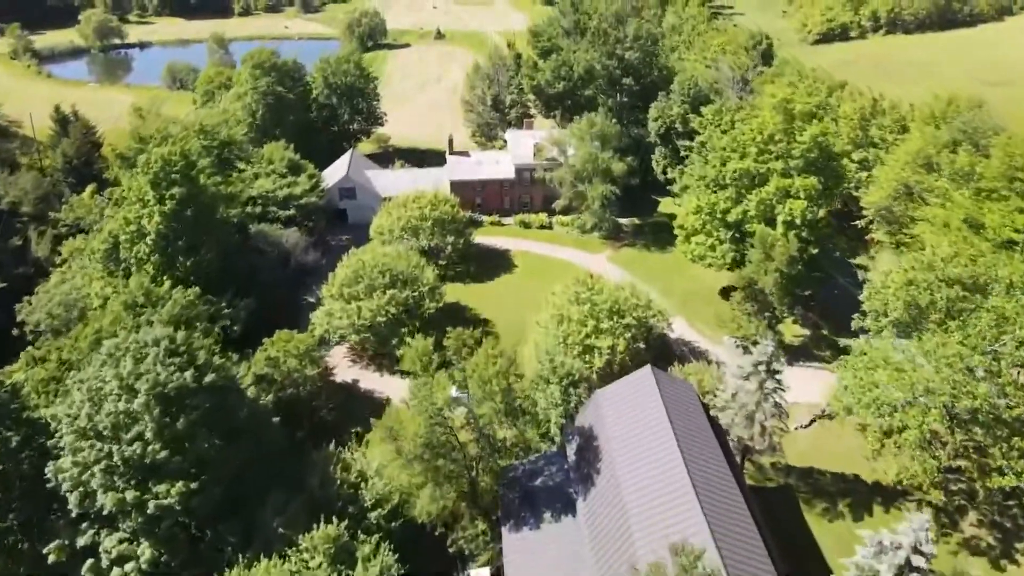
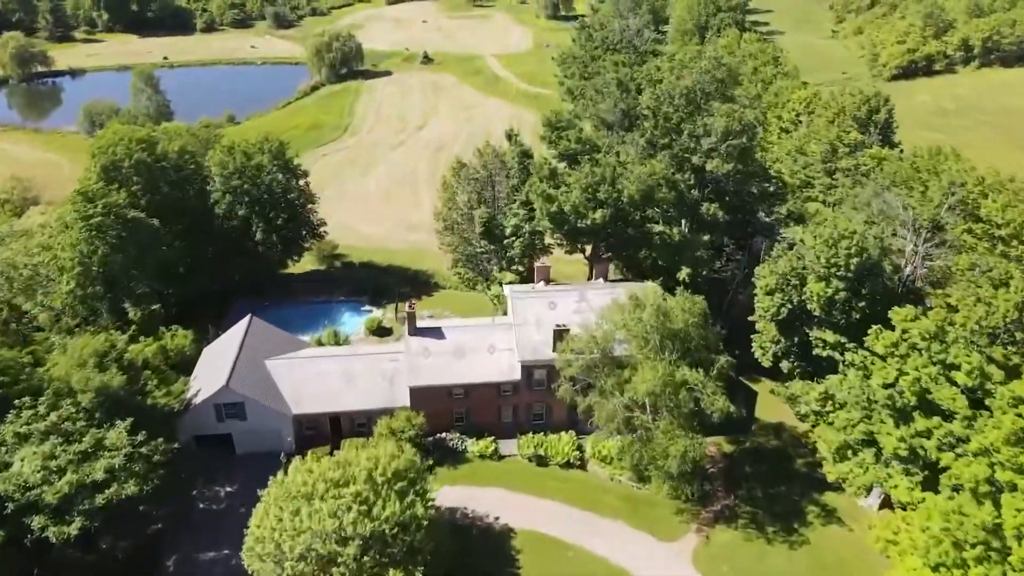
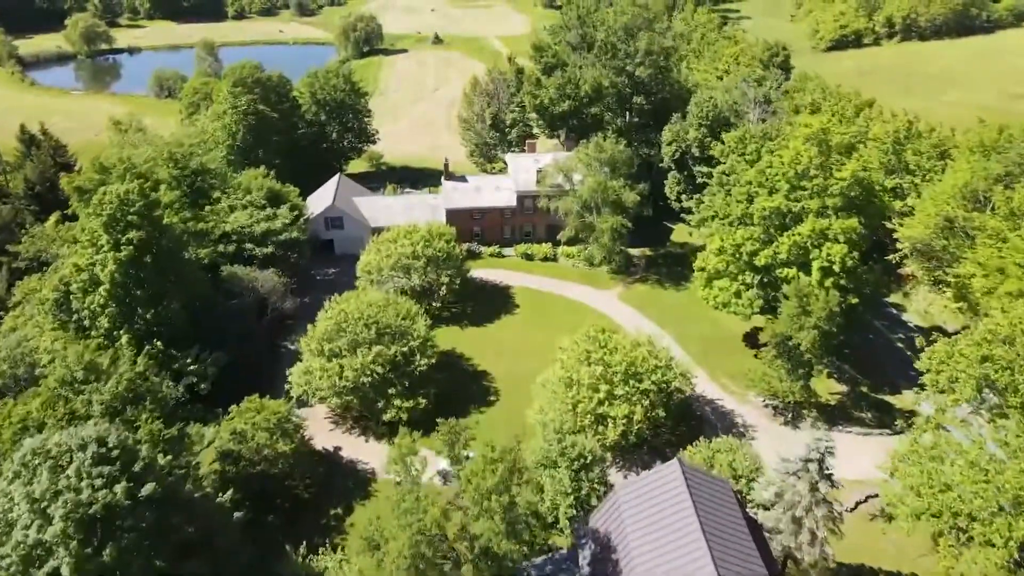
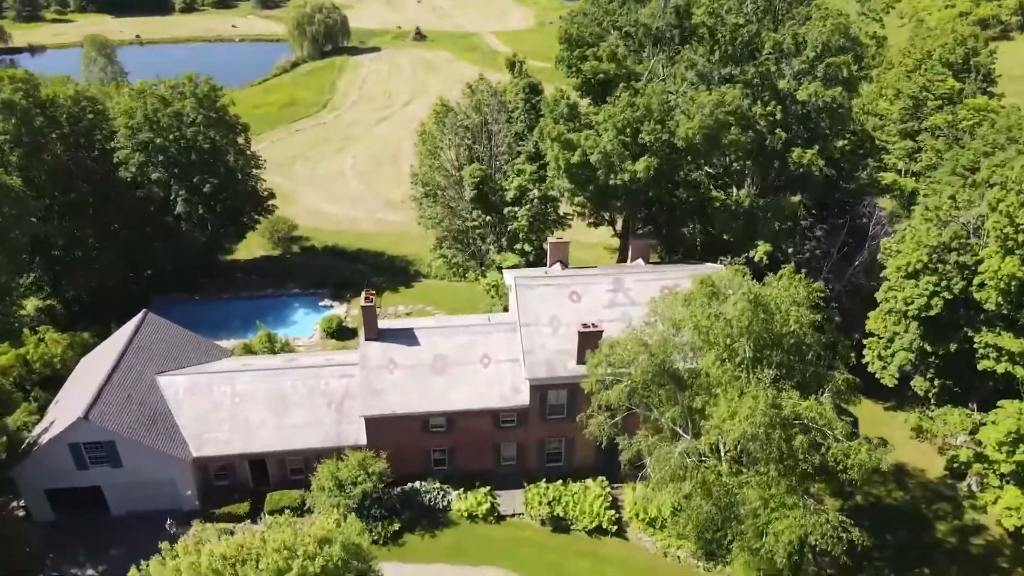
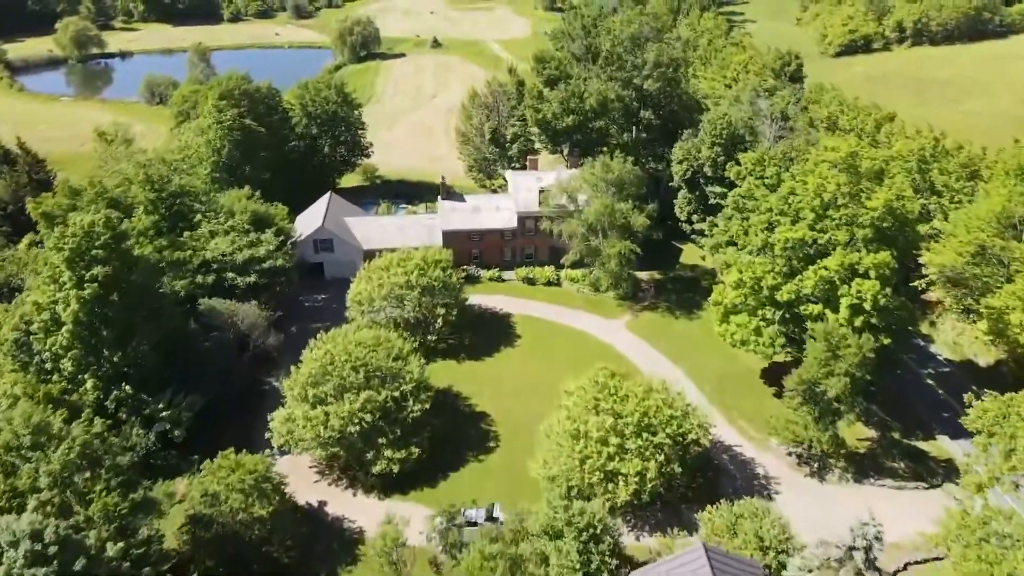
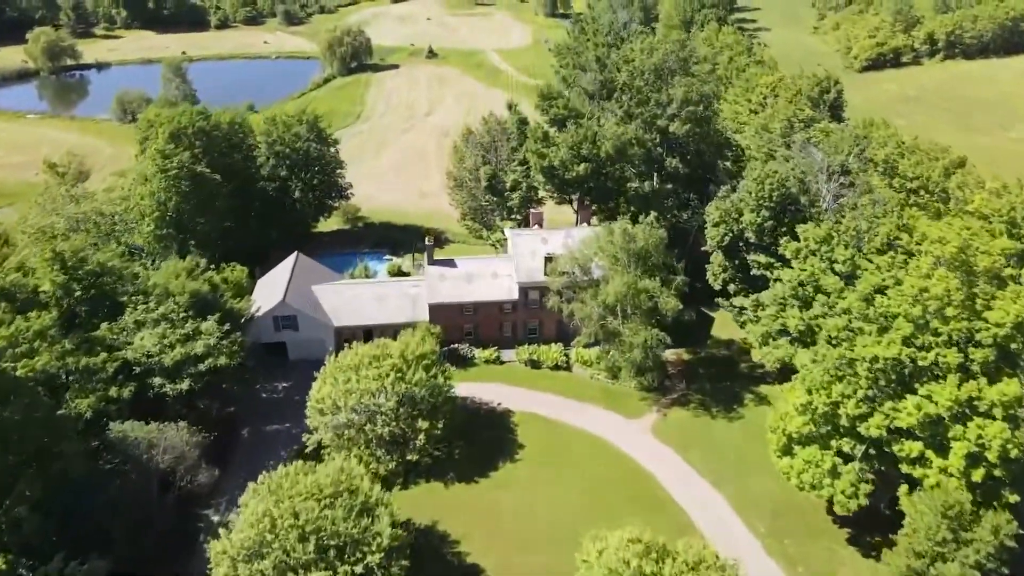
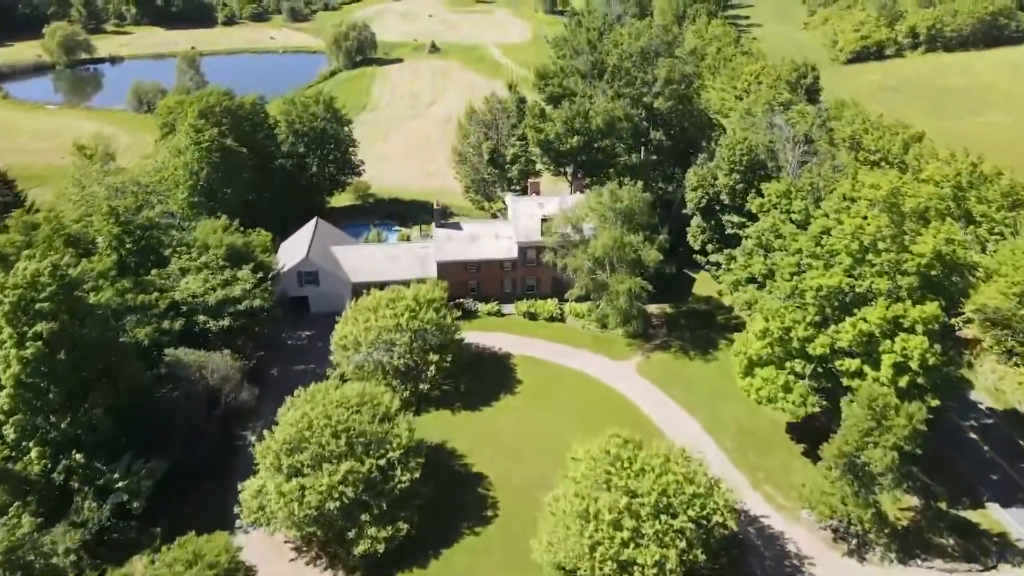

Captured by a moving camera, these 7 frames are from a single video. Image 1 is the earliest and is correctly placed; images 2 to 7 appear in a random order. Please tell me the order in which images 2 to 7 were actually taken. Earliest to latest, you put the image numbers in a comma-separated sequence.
3, 5, 7, 6, 2, 4
